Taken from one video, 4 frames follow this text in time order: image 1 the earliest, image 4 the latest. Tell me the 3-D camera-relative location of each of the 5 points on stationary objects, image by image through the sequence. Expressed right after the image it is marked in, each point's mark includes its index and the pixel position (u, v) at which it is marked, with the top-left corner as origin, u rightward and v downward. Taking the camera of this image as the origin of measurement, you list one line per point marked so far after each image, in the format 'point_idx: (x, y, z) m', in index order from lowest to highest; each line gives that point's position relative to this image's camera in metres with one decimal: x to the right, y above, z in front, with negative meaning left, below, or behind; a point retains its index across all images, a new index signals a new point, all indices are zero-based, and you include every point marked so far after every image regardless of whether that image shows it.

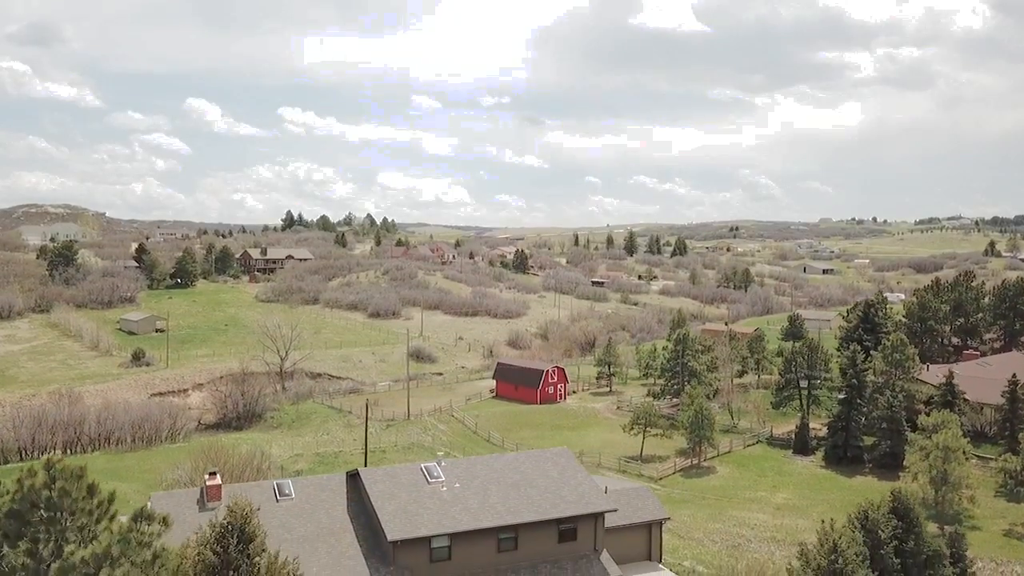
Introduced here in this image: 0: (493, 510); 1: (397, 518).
0: (-0.5, -5.9, +18.7) m
1: (-3.0, -5.9, +17.9) m
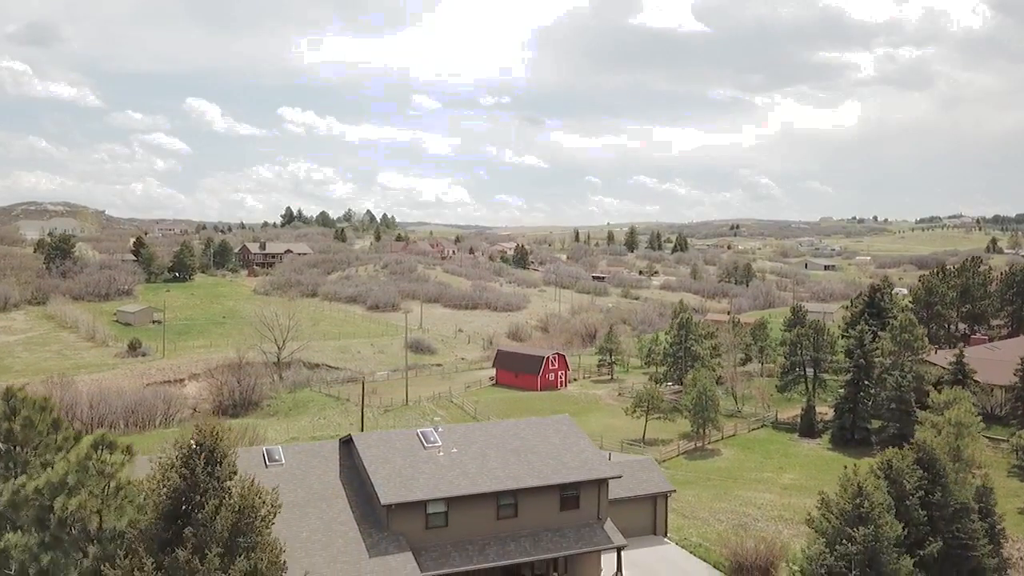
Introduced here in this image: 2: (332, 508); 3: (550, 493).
0: (-0.5, -4.7, +17.9) m
1: (-3.0, -4.7, +17.1) m
2: (-4.5, -5.4, +17.2) m
3: (+1.0, -5.3, +18.2) m
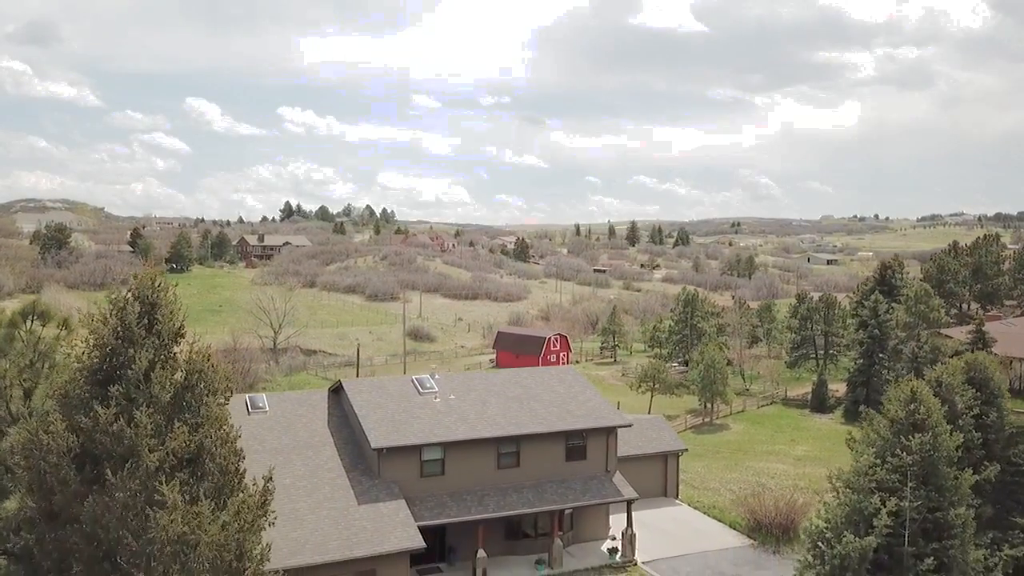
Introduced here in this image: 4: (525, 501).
0: (-0.5, -3.1, +16.5) m
1: (-2.9, -3.1, +15.8) m
2: (-4.4, -3.8, +15.9) m
3: (+1.0, -3.7, +16.8) m
4: (+0.3, -4.8, +15.9) m
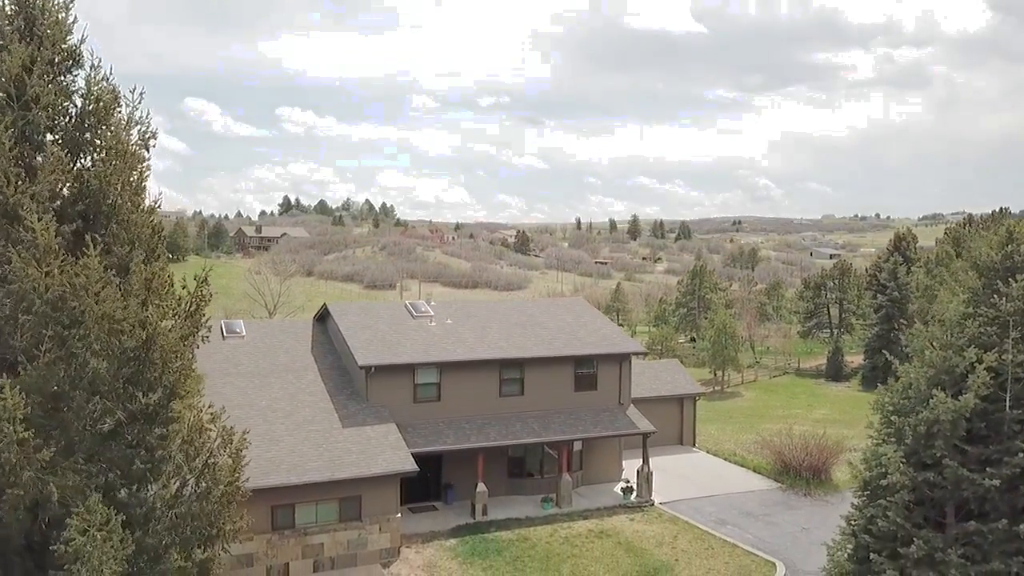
0: (-0.4, -1.2, +14.9) m
1: (-2.9, -1.2, +14.1) m
2: (-4.3, -1.9, +14.2) m
3: (+1.1, -1.8, +15.2) m
4: (+0.4, -2.9, +14.2) m
